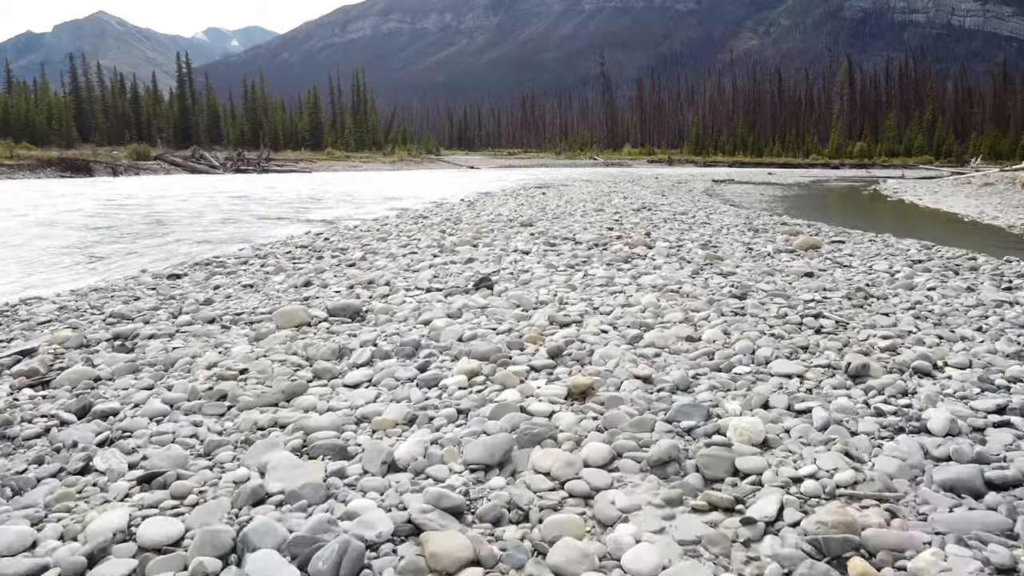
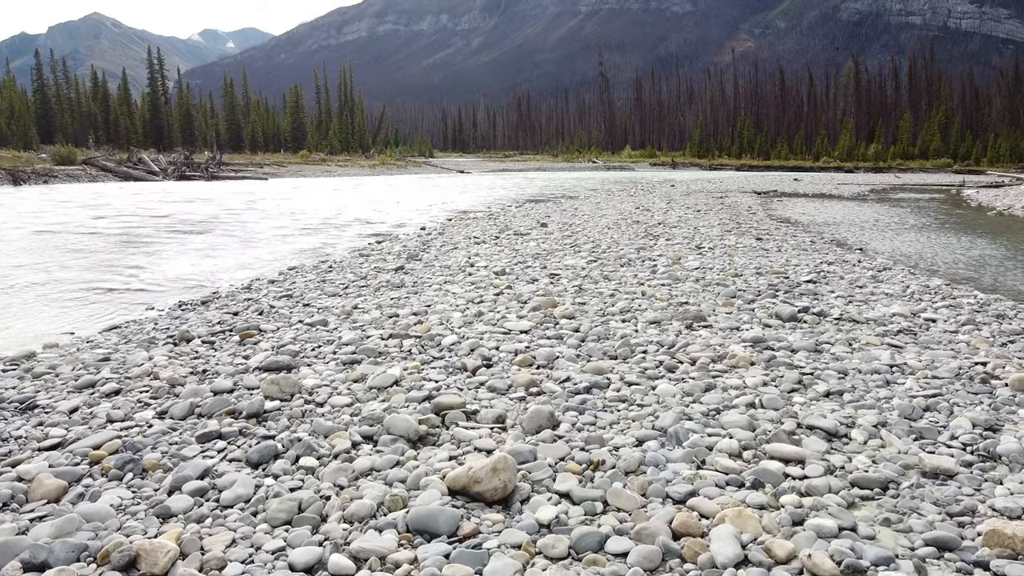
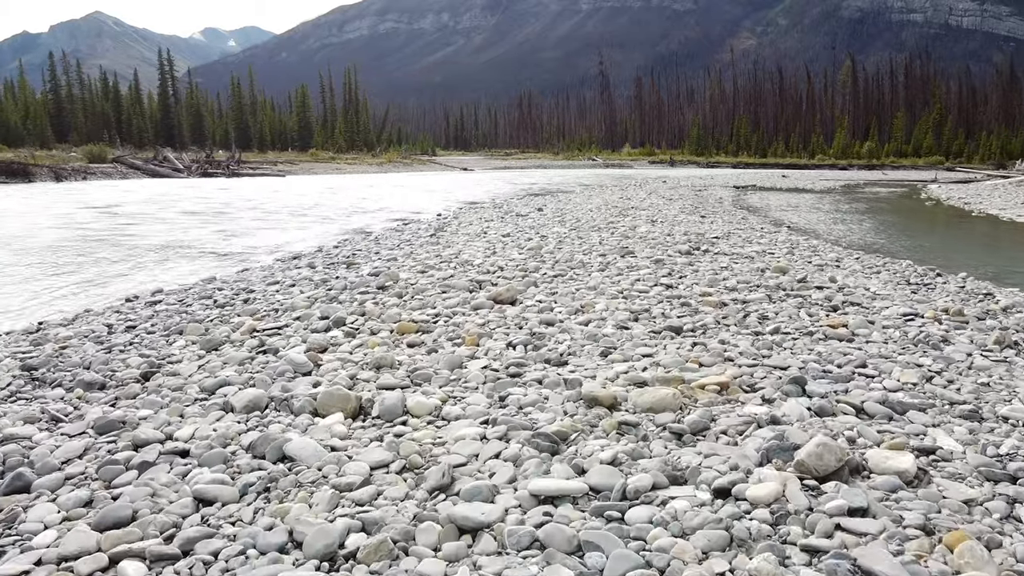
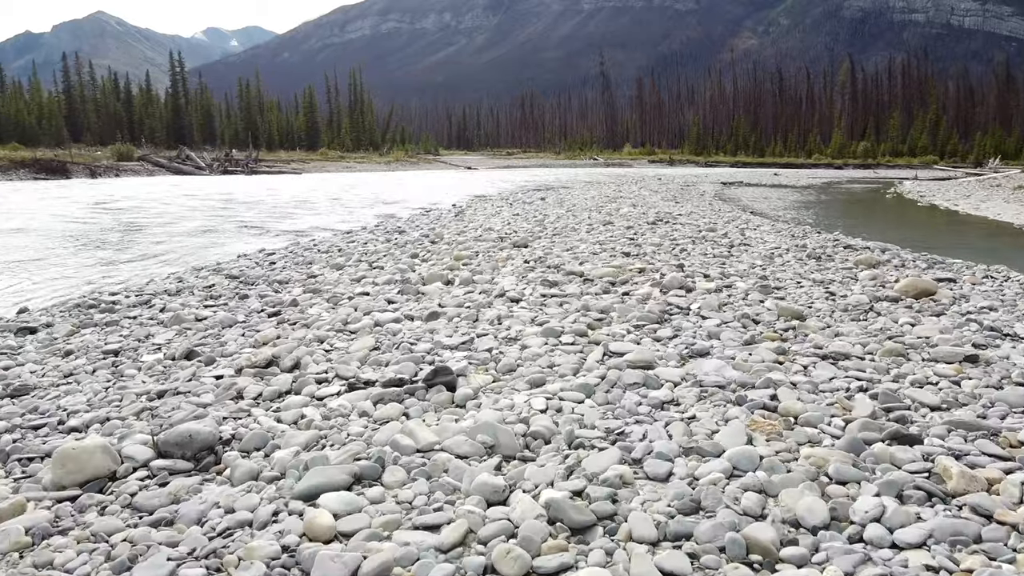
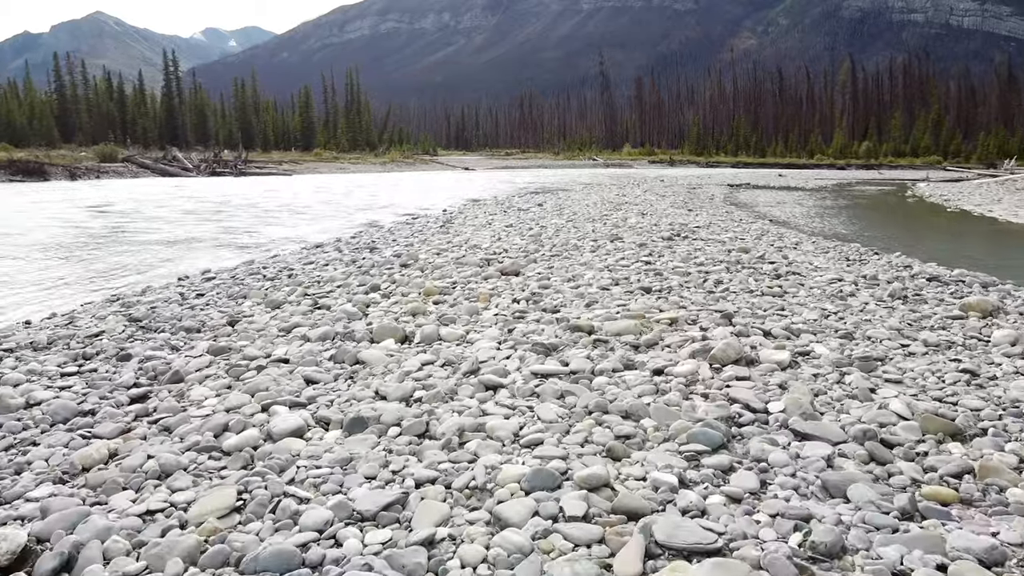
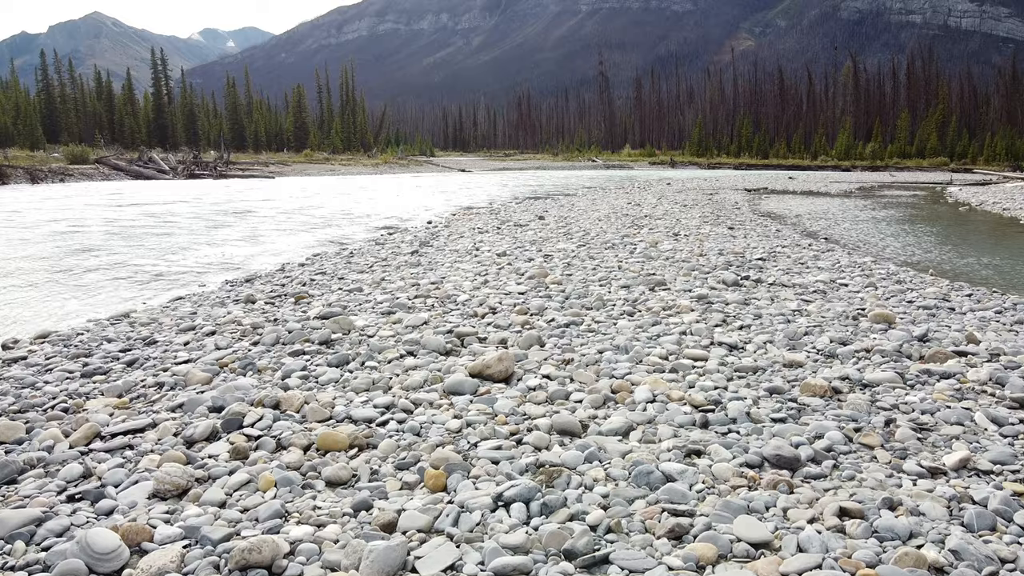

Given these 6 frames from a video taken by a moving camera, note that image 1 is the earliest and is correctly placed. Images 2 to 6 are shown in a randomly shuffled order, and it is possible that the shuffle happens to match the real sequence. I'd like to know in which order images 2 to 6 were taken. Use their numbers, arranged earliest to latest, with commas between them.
4, 5, 3, 6, 2
